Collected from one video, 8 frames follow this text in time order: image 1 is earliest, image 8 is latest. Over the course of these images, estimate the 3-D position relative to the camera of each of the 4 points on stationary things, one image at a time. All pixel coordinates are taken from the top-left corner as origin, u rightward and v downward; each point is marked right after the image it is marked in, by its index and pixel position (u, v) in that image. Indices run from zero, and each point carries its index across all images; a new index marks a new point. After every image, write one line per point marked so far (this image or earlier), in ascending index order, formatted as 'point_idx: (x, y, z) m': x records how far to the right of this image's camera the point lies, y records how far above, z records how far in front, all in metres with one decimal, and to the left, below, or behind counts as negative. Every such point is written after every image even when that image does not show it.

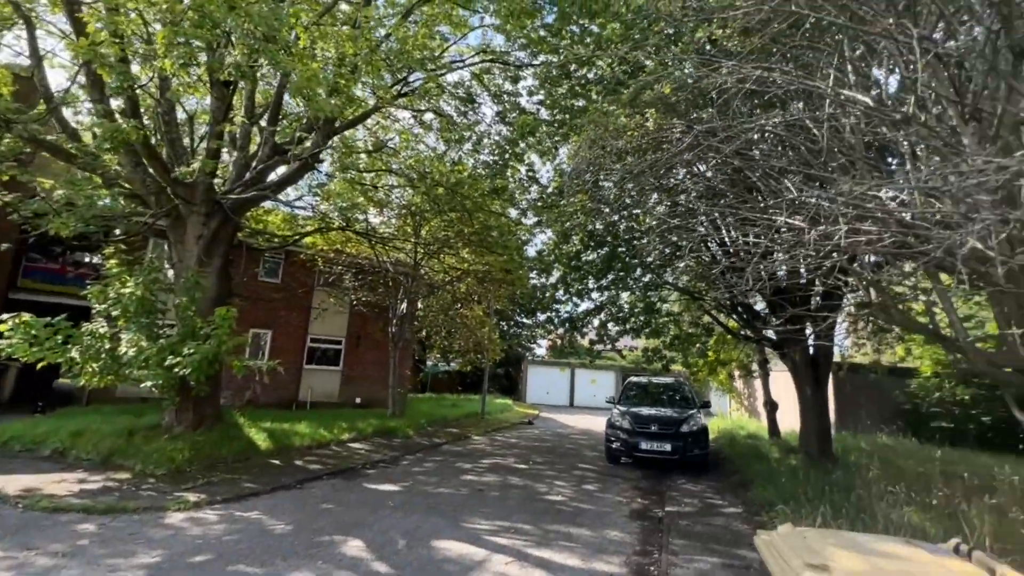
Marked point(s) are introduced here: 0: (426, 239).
0: (-2.3, +1.3, +12.3) m
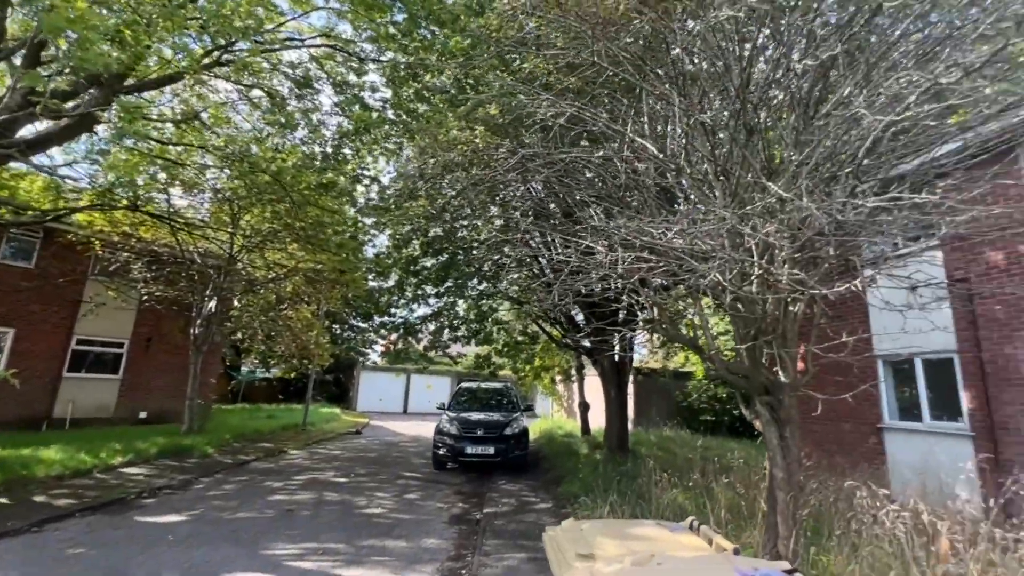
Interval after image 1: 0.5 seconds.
0: (-6.1, +1.3, +10.8) m
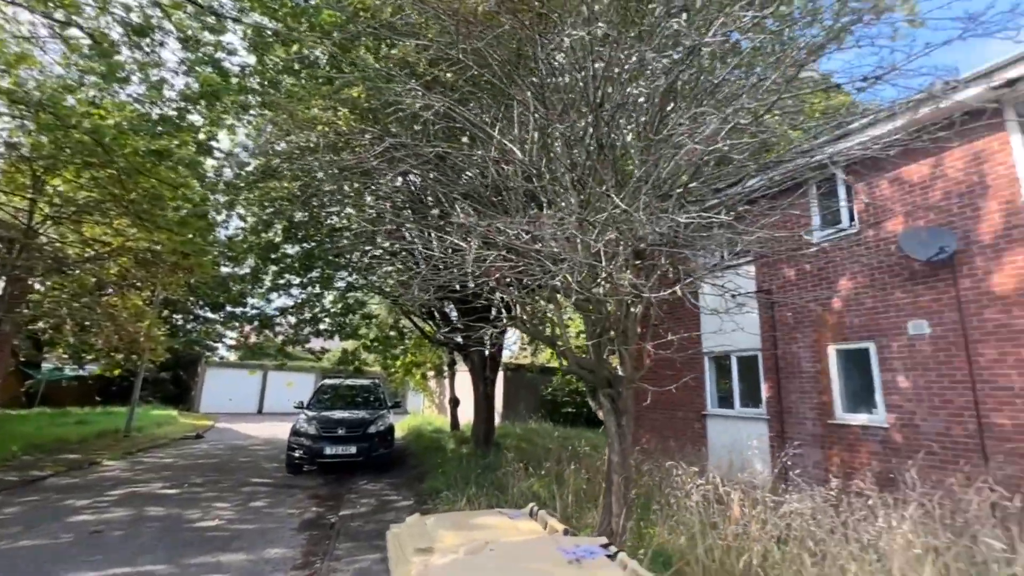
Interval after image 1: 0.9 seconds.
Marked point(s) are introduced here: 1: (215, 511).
0: (-8.8, +1.7, +8.9) m
1: (-4.7, -3.5, +7.4) m
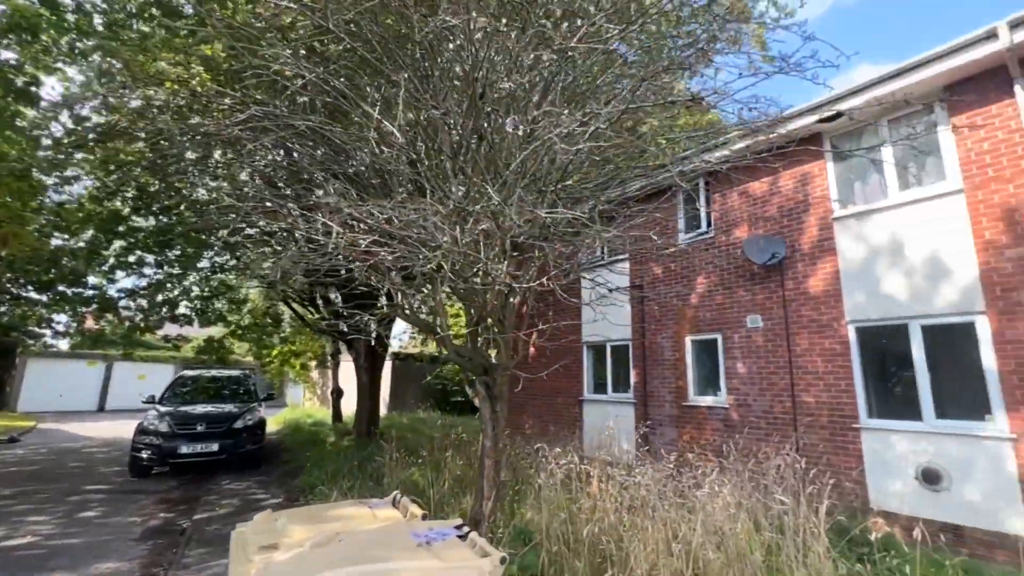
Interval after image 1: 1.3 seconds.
0: (-10.6, +2.2, +6.8) m
1: (-6.5, -3.2, +6.3) m
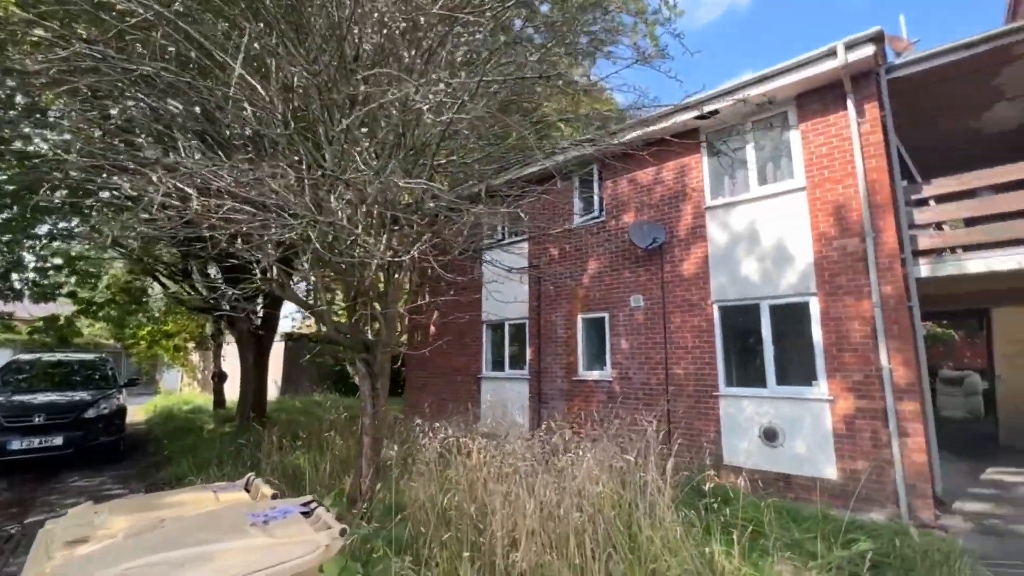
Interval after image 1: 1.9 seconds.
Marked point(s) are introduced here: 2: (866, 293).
0: (-11.9, +2.7, +4.5) m
1: (-7.8, -2.8, +5.0) m
2: (+4.9, -0.1, +6.5) m
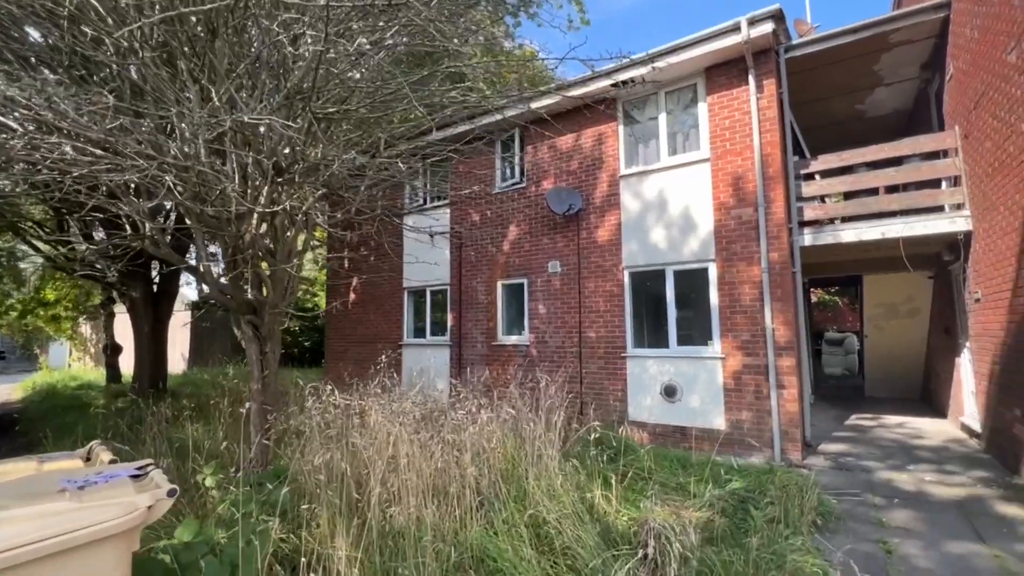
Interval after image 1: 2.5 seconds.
0: (-12.7, +3.1, +2.6) m
1: (-8.8, -2.4, +4.0) m
2: (+3.7, +0.4, +7.0) m
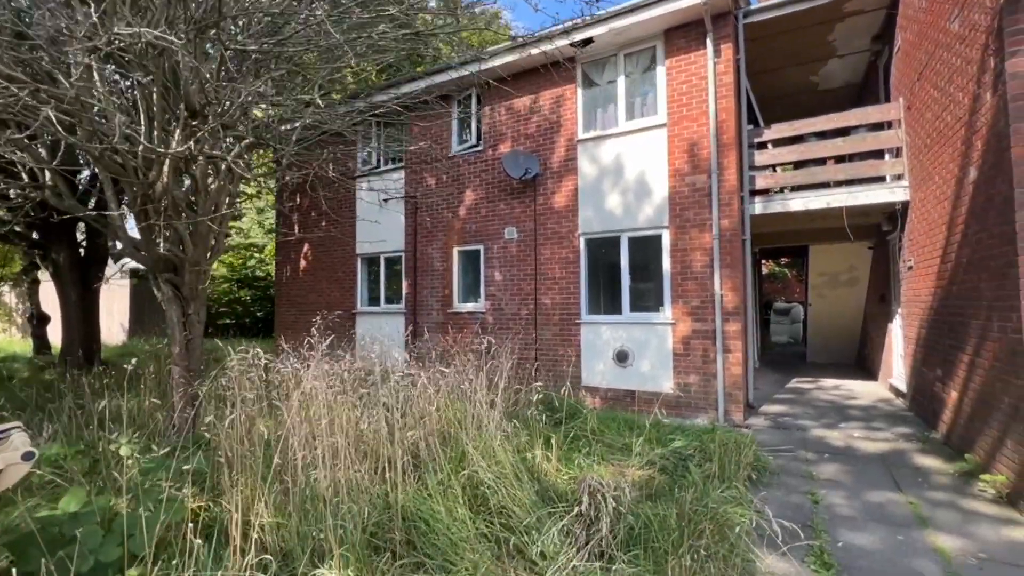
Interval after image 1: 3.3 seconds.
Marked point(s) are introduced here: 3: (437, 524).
0: (-13.0, +3.4, +1.3) m
1: (-9.3, -2.0, +3.3) m
2: (+3.0, +0.9, +7.1) m
3: (-0.4, -1.4, +2.7) m
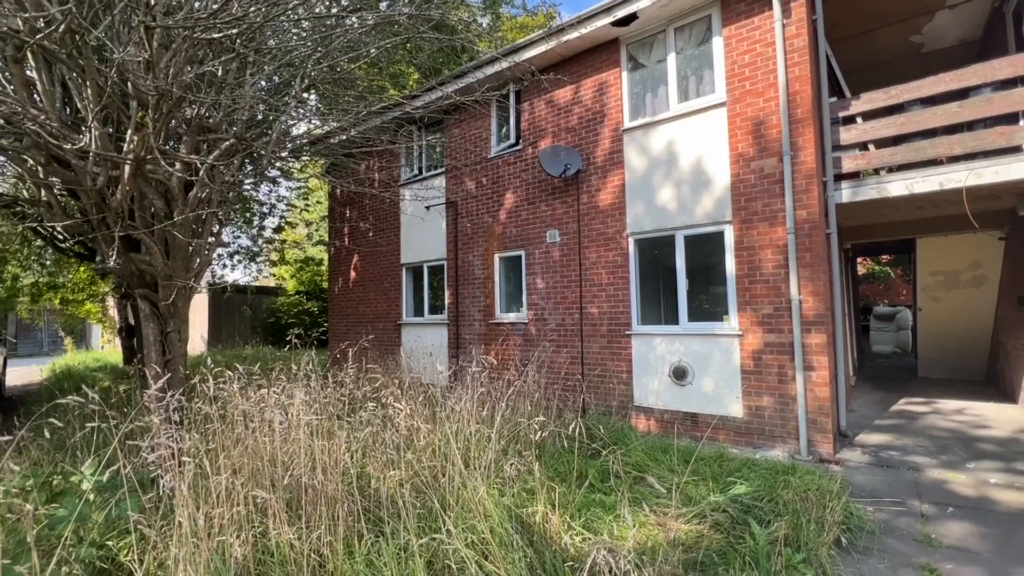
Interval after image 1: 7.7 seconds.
0: (-13.3, +3.1, +2.7) m
1: (-9.2, -2.3, +4.0) m
2: (+3.4, +0.9, +6.0) m
3: (-0.6, -1.4, +2.1) m
